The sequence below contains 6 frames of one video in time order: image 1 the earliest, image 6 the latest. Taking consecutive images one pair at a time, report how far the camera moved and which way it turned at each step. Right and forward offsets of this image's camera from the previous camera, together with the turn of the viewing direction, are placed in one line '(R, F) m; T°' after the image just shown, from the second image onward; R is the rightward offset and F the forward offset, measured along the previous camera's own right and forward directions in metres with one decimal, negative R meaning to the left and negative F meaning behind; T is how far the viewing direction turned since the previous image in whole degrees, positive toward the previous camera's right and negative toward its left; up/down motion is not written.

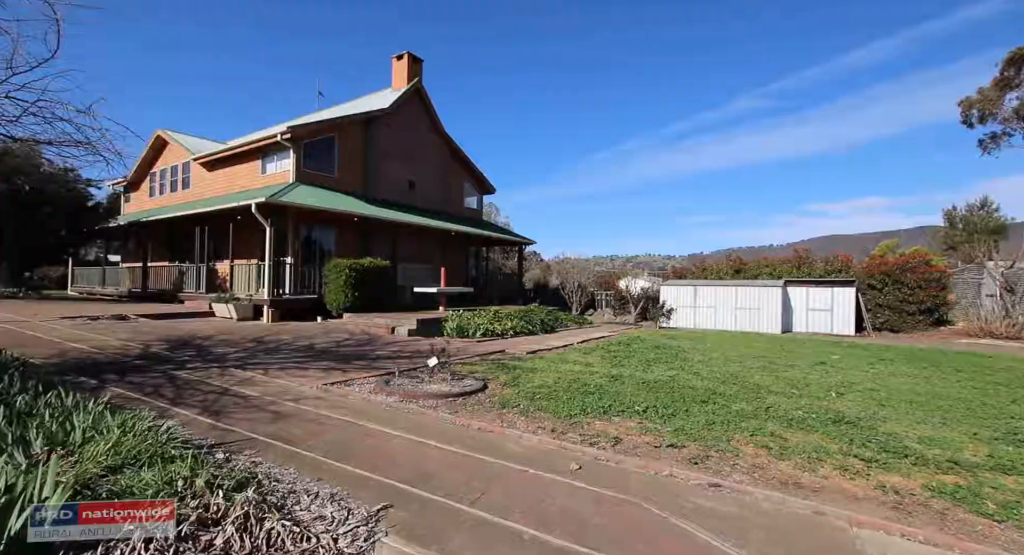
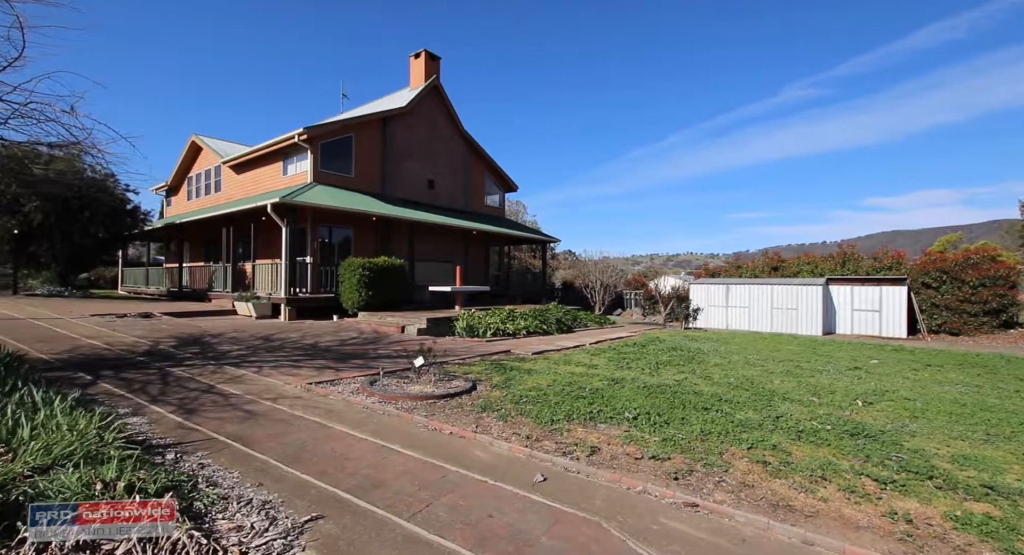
(+0.6, +0.3) m; -5°
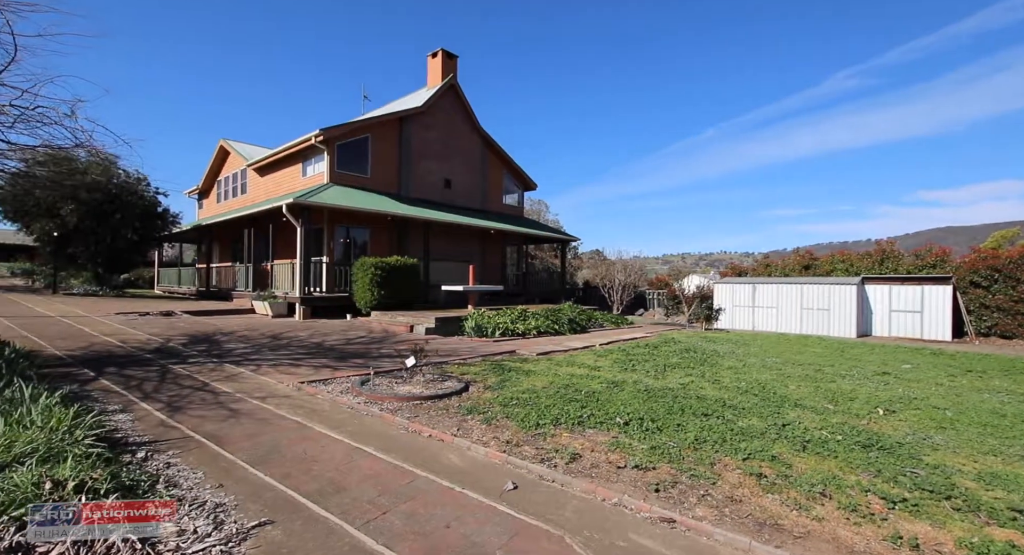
(+0.4, +0.2) m; -4°
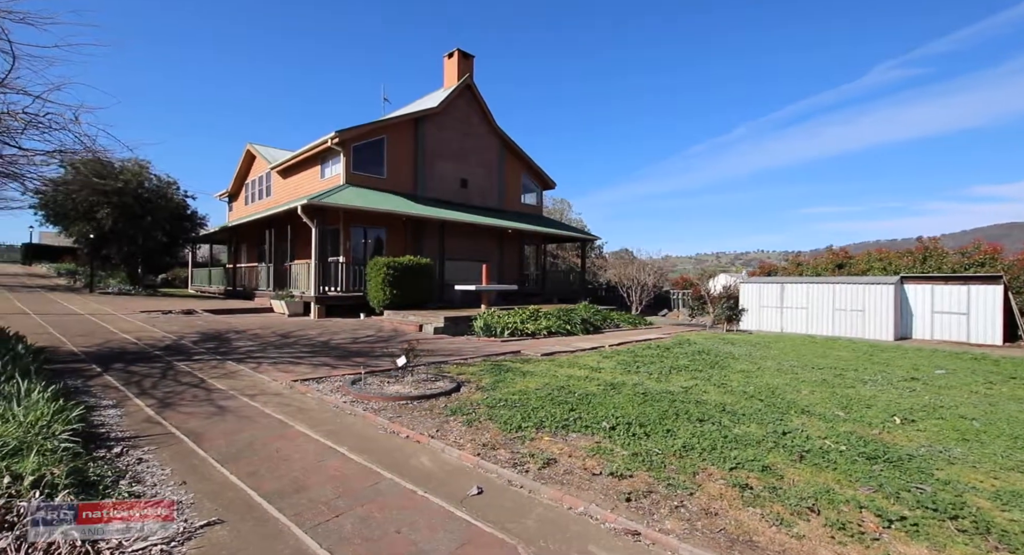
(+0.5, +0.1) m; -4°
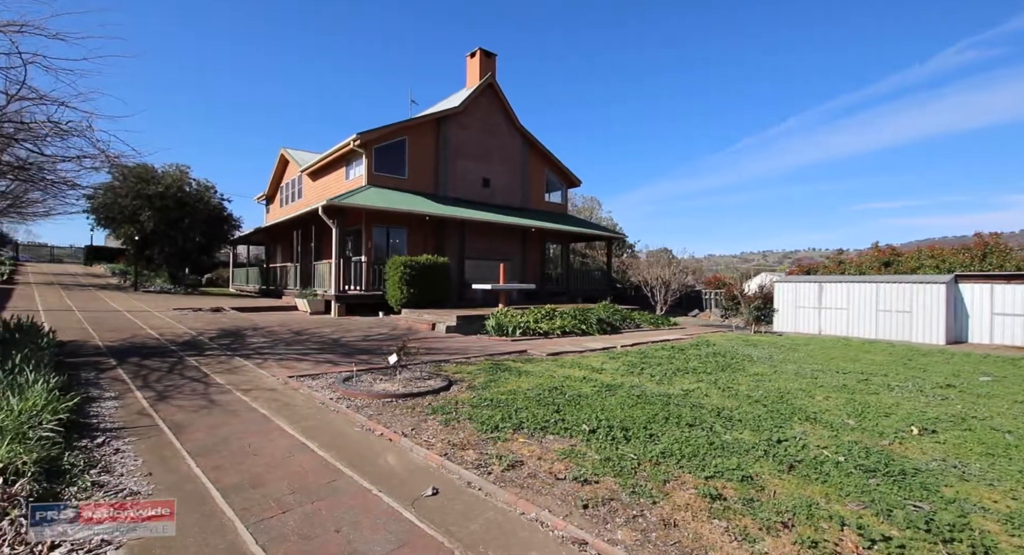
(+0.6, +0.1) m; -5°
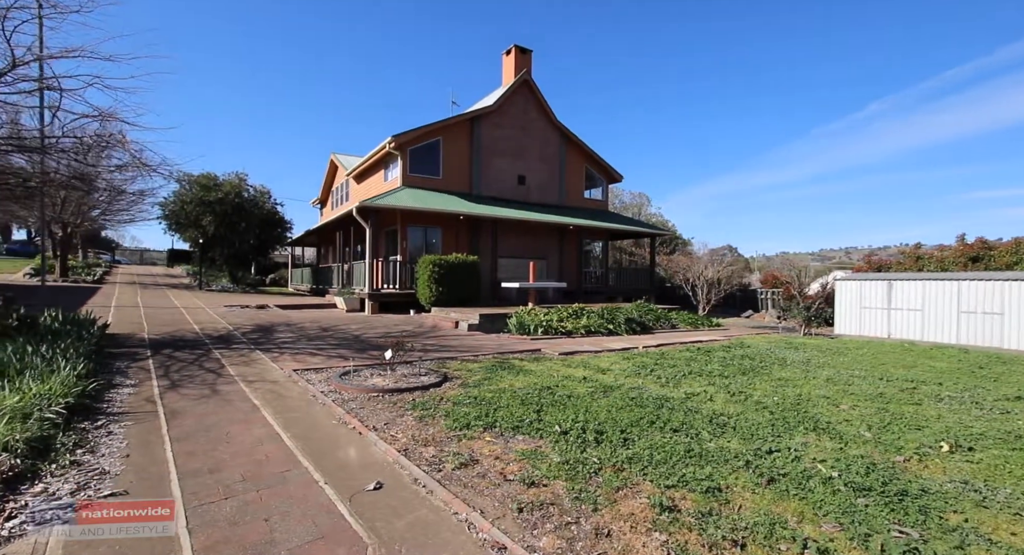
(+0.8, +0.2) m; -7°
